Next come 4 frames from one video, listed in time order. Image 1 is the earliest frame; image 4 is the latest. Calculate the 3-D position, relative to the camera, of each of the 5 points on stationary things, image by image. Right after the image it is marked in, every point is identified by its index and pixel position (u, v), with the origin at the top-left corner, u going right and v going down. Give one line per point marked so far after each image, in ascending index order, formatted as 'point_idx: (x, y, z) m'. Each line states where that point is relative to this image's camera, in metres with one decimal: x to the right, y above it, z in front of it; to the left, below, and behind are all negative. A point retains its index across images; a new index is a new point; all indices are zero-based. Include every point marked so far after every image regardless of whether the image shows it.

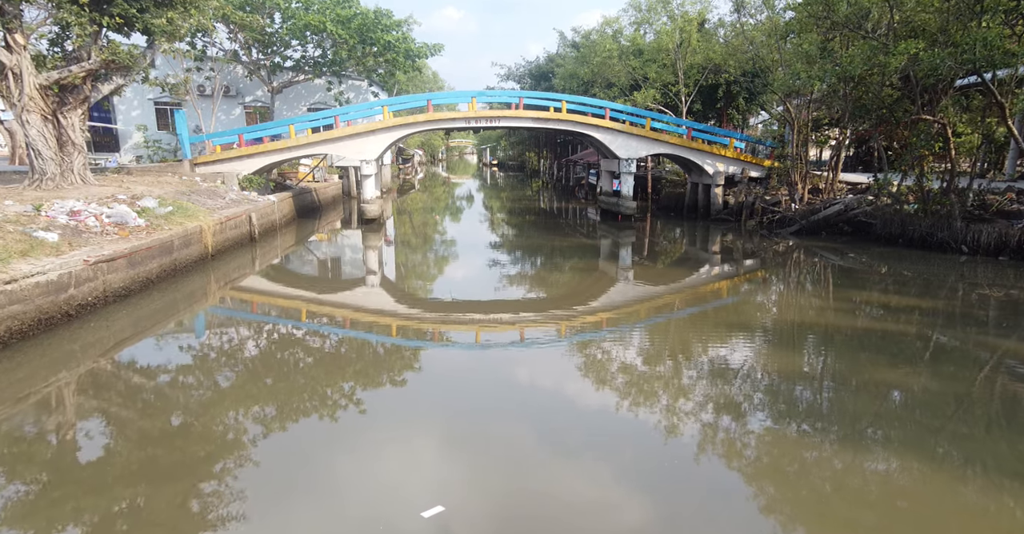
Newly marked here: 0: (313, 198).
0: (-6.5, +2.0, +18.8) m
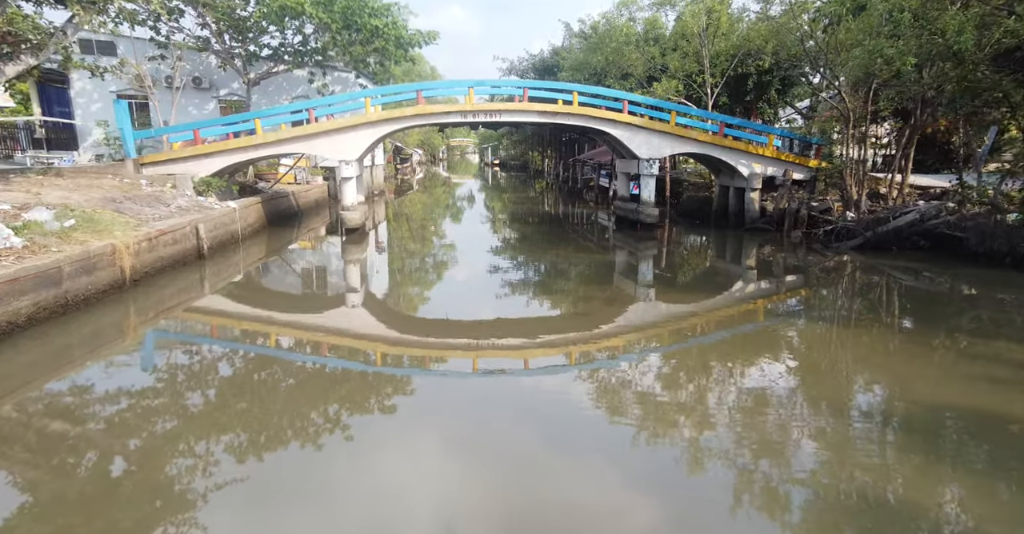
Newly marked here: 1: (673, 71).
0: (-6.4, +1.8, +17.5) m
1: (+4.6, +5.5, +17.1) m
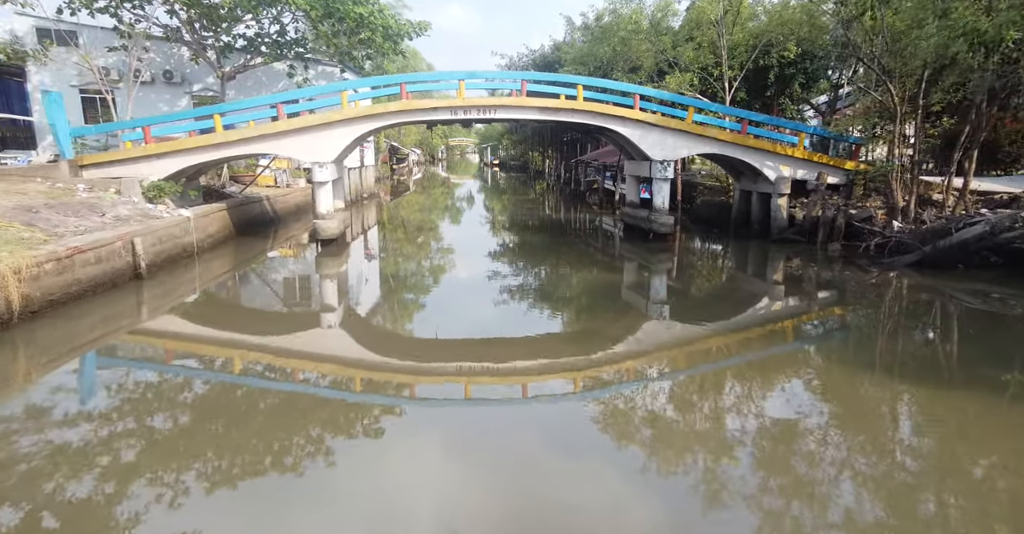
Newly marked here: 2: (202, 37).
0: (-6.5, +1.6, +16.5) m
1: (+4.6, +5.3, +16.1) m
2: (-7.9, +5.9, +16.0) m
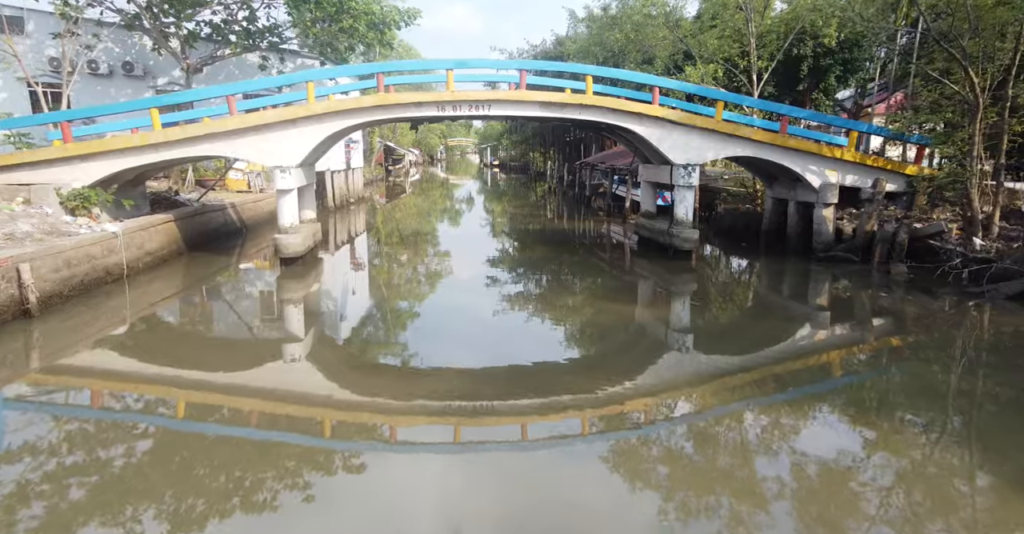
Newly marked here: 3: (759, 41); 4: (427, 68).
0: (-6.5, +1.4, +15.3) m
1: (+4.6, +5.1, +14.9) m
2: (-8.0, +5.7, +14.8) m
3: (+5.5, +5.2, +14.3) m
4: (-1.5, +3.8, +12.0) m
